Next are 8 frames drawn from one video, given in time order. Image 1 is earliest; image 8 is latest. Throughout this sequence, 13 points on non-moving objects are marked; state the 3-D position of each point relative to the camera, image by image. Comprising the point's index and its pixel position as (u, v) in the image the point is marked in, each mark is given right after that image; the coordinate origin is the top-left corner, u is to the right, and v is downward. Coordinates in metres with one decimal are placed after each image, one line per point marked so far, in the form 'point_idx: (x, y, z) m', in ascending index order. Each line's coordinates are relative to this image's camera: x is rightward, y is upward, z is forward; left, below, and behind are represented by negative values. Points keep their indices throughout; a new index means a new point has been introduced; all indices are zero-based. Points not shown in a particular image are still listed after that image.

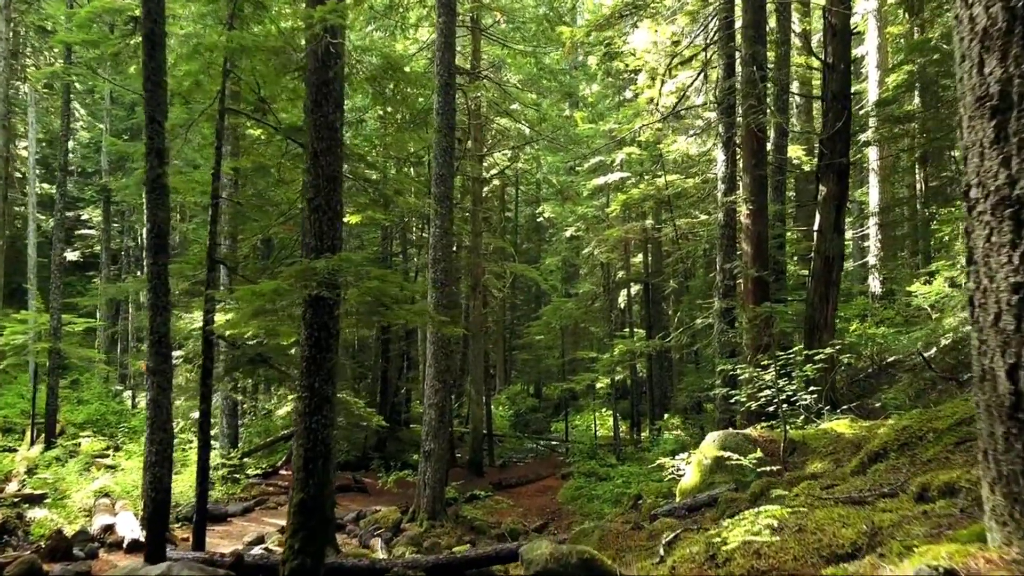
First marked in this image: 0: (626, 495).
0: (+2.0, -3.7, +13.7) m
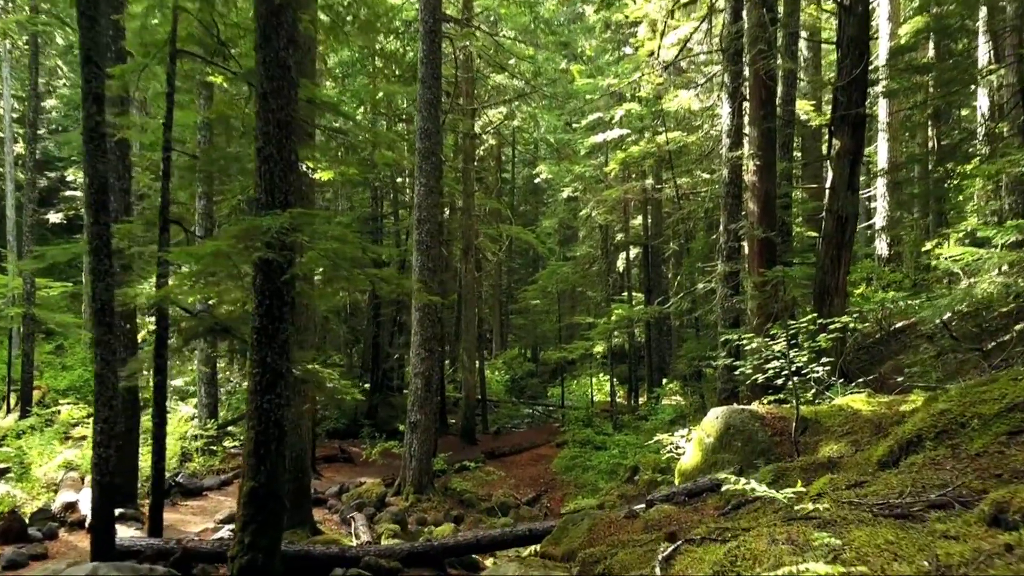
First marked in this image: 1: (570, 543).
0: (+1.9, -3.0, +13.1) m
1: (+0.4, -1.8, +5.6) m
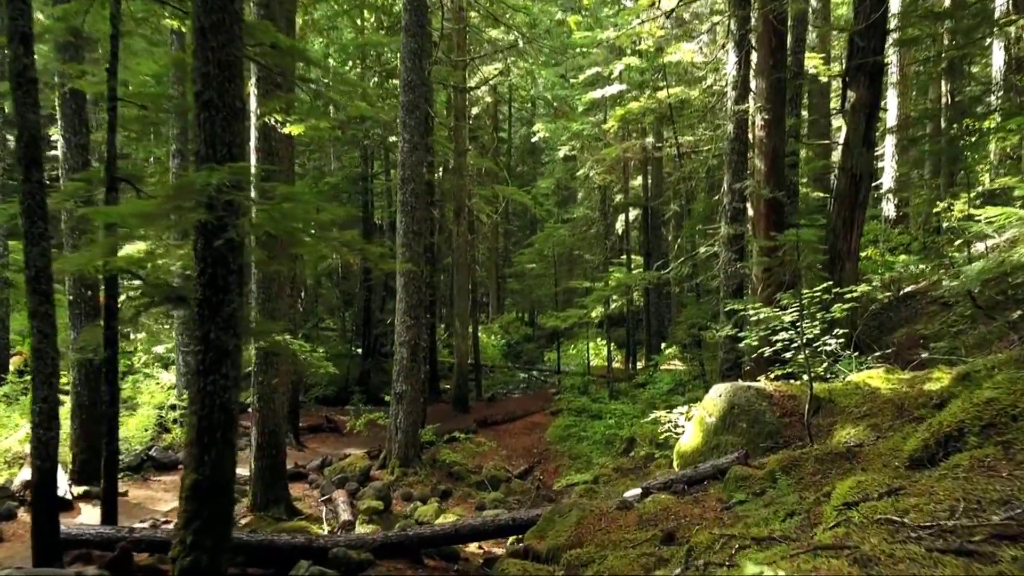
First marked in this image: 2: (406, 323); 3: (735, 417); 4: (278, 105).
0: (+1.7, -2.4, +12.6) m
1: (+0.3, -1.6, +5.0) m
2: (-1.6, -0.5, +11.3) m
3: (+1.7, -1.0, +6.0) m
4: (-2.4, +1.8, +7.8) m
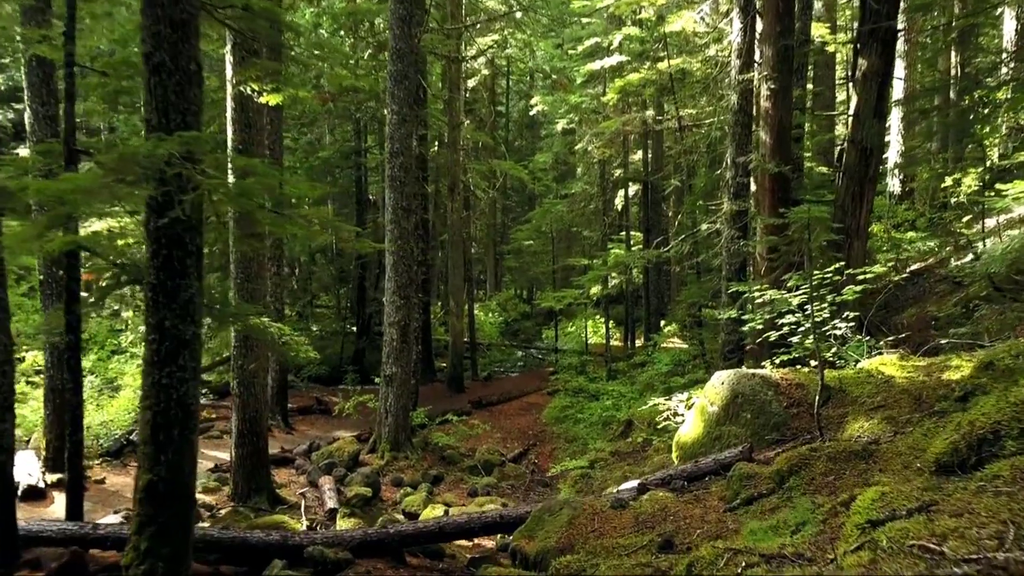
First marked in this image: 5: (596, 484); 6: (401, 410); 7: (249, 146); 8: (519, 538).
0: (+1.6, -2.1, +12.2) m
1: (+0.2, -1.5, +4.7) m
2: (-1.6, -0.2, +10.9) m
3: (+1.6, -0.9, +5.6) m
4: (-2.5, +2.0, +7.3) m
5: (+1.0, -2.4, +9.5) m
6: (-1.6, -1.7, +11.0) m
7: (-2.8, +1.5, +8.1) m
8: (0.0, -1.6, +4.8) m
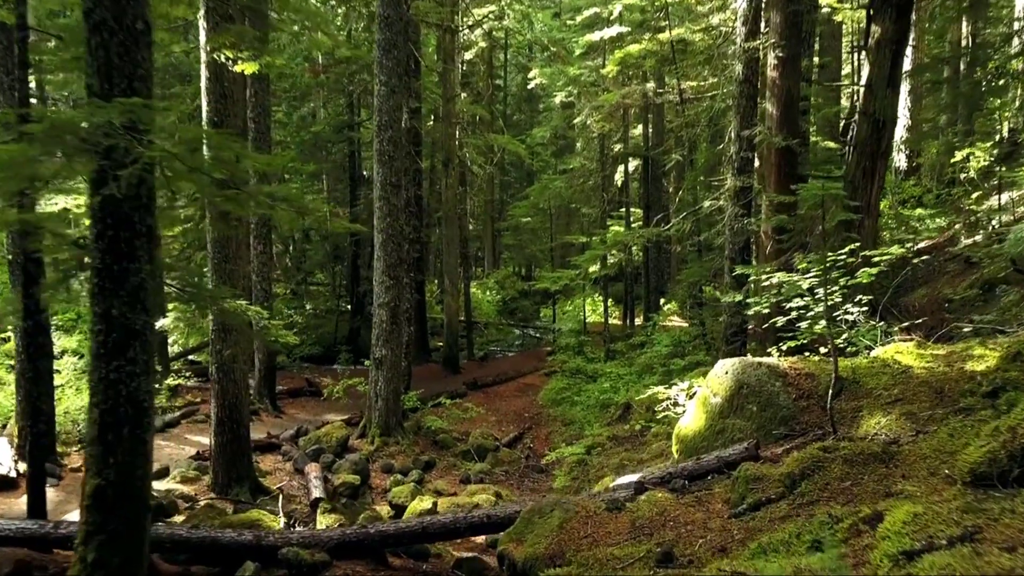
0: (+1.6, -1.8, +11.9) m
1: (+0.1, -1.4, +4.3) m
2: (-1.7, +0.1, +10.5) m
3: (+1.6, -0.7, +5.2) m
4: (-2.5, +2.2, +6.9) m
5: (+1.0, -2.2, +9.1) m
6: (-1.7, -1.5, +10.7) m
7: (-2.8, +1.7, +7.6) m
8: (0.0, -1.5, +4.5) m
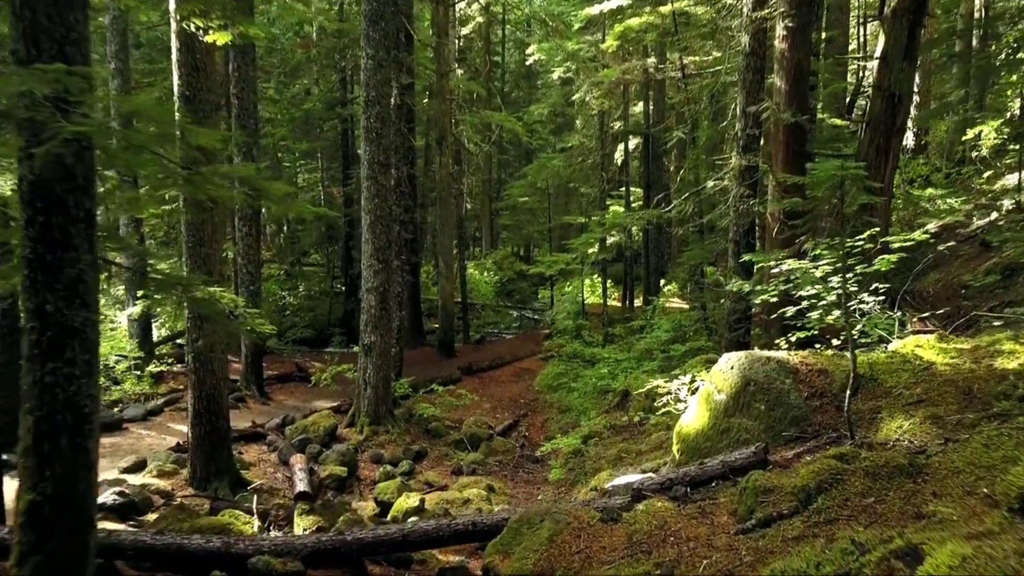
0: (+1.5, -1.5, +11.5) m
1: (0.0, -1.4, +3.9) m
2: (-1.8, +0.3, +10.1) m
3: (+1.5, -0.7, +4.8) m
4: (-2.6, +2.3, +6.4) m
5: (+0.9, -2.0, +8.8) m
6: (-1.7, -1.2, +10.3) m
7: (-2.9, +1.8, +7.2) m
8: (-0.1, -1.4, +4.1) m
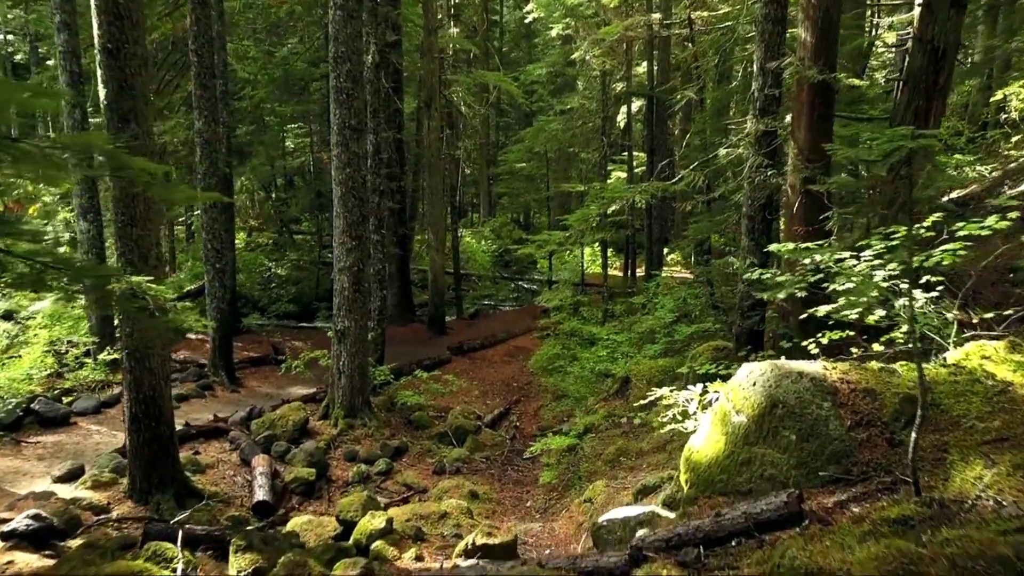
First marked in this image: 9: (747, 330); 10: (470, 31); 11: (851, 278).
0: (+1.3, -1.2, +10.6) m
1: (-0.1, -1.4, +3.0) m
2: (-1.9, +0.5, +9.1) m
3: (+1.3, -0.7, +3.9) m
4: (-2.8, +2.4, +5.3) m
5: (+0.7, -1.8, +7.9) m
6: (-1.9, -1.0, +9.4) m
7: (-3.1, +1.9, +6.1) m
8: (-0.3, -1.5, +3.2) m
9: (+2.3, -0.4, +7.5) m
10: (-1.1, +6.5, +19.6) m
11: (+2.0, +0.1, +4.5) m
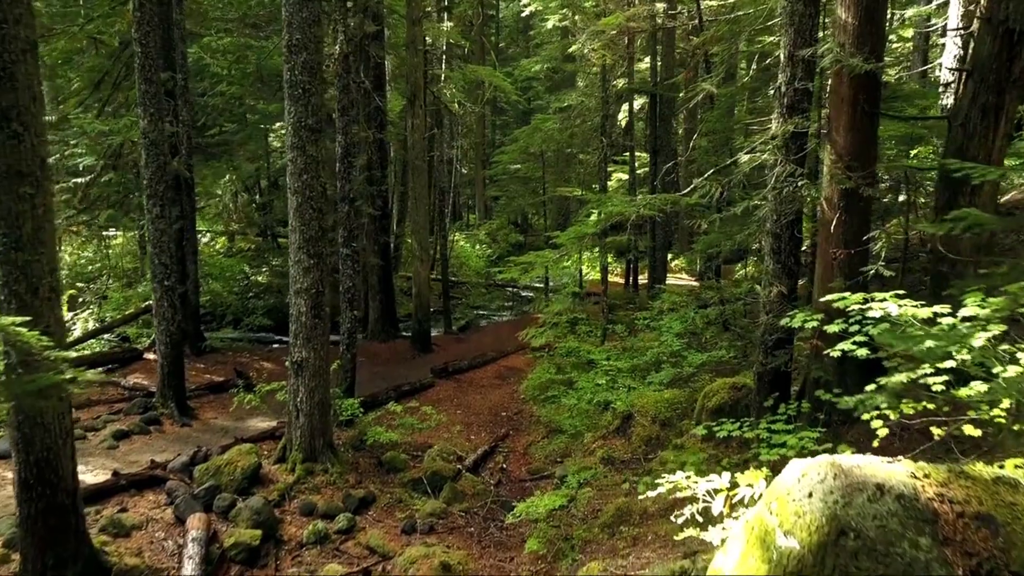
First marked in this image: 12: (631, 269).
0: (+1.2, -1.5, +9.4) m
1: (-0.3, -1.7, +1.8) m
2: (-2.1, +0.3, +7.9) m
3: (+1.2, -0.9, +2.7) m
4: (-2.9, +2.1, +4.1) m
5: (+0.6, -2.1, +6.6) m
6: (-2.0, -1.2, +8.2) m
7: (-3.2, +1.7, +4.9) m
8: (-0.4, -1.7, +2.0) m
9: (+2.1, -0.7, +6.2) m
10: (-1.2, +6.3, +18.3) m
11: (+1.8, -0.2, +3.2) m
12: (+2.7, +0.4, +17.9) m
